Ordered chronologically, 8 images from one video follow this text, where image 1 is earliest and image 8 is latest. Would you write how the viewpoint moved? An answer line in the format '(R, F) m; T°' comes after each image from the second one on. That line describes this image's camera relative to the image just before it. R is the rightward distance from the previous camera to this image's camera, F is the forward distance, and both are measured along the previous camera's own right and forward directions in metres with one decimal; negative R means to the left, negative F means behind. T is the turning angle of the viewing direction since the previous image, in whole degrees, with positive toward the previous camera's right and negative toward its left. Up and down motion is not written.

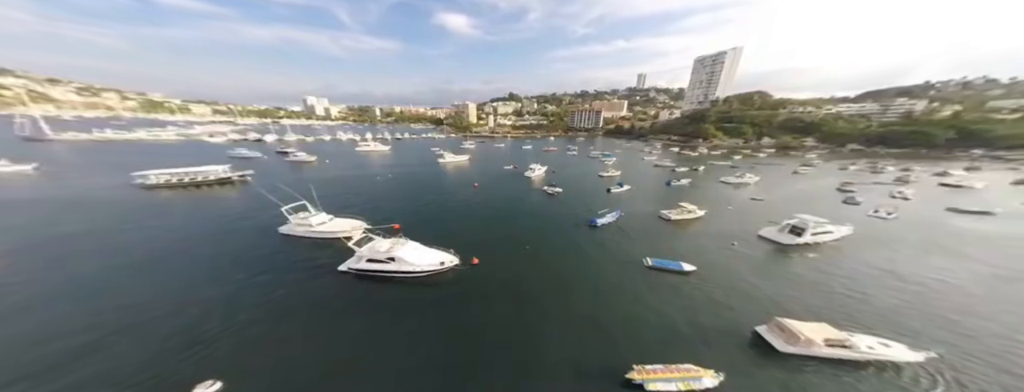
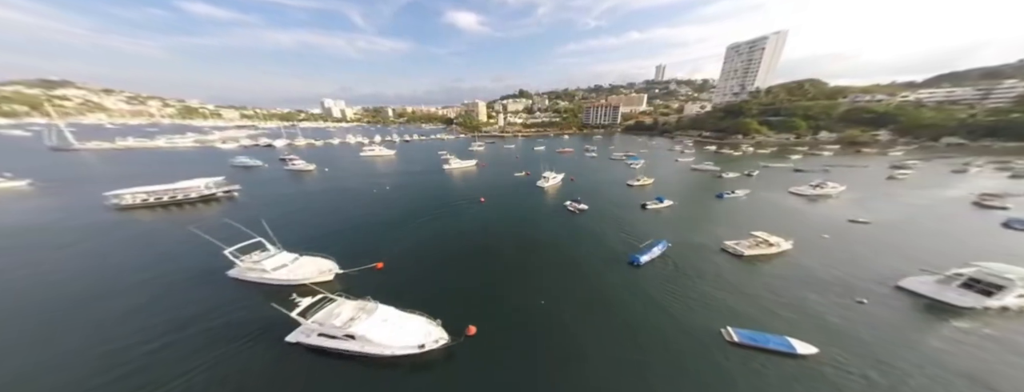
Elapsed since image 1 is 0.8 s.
(+0.1, +5.6) m; -3°
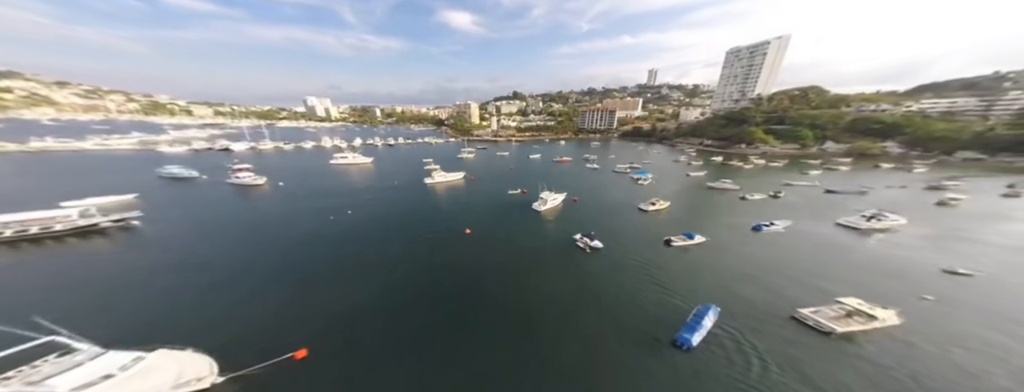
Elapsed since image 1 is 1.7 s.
(-0.1, +6.2) m; +2°
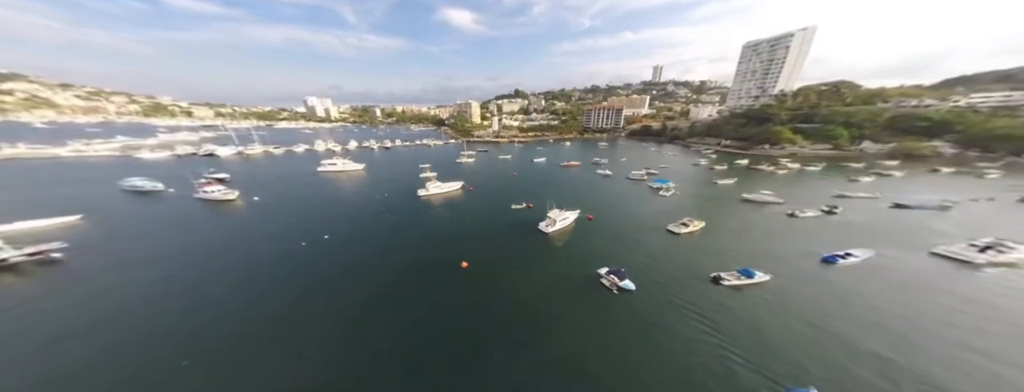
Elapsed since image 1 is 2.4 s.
(-0.4, +4.8) m; -1°
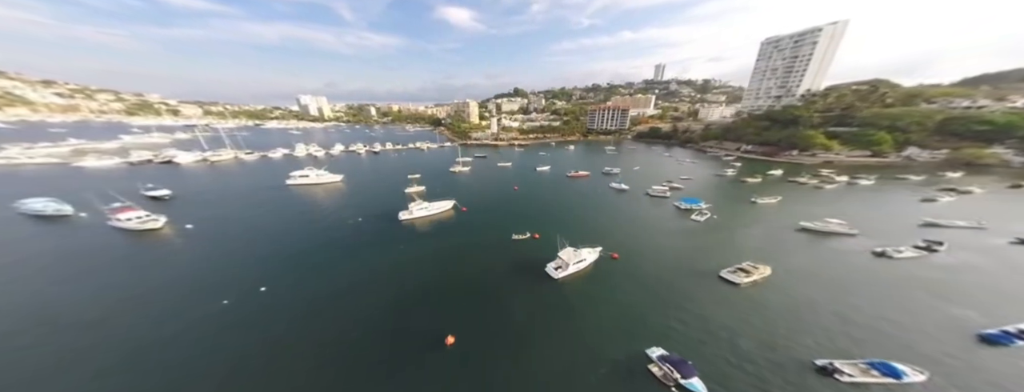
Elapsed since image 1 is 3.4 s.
(-0.5, +6.8) m; 0°
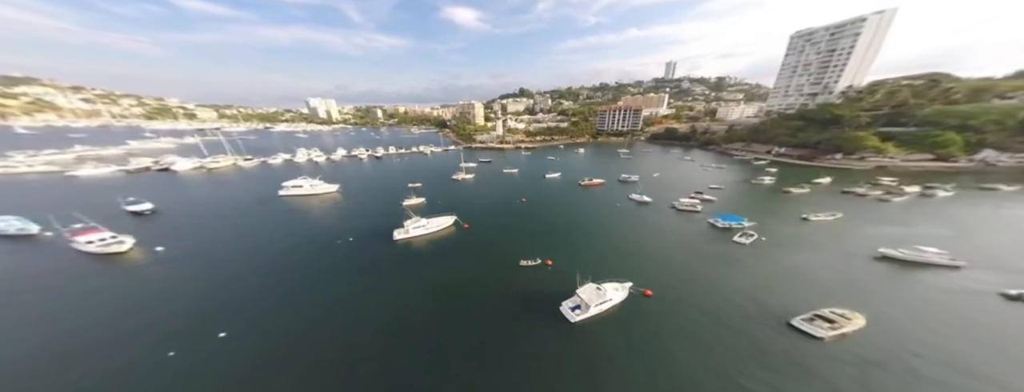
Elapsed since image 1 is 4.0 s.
(-0.2, +4.2) m; -2°
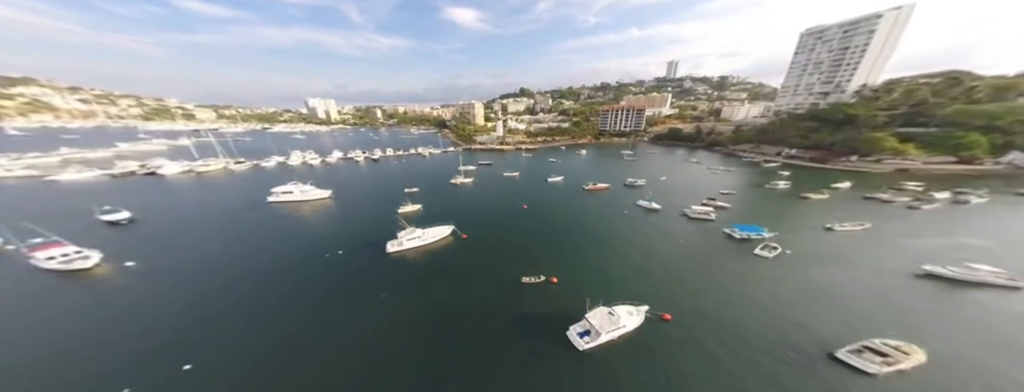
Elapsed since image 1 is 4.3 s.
(-0.1, +2.1) m; 0°
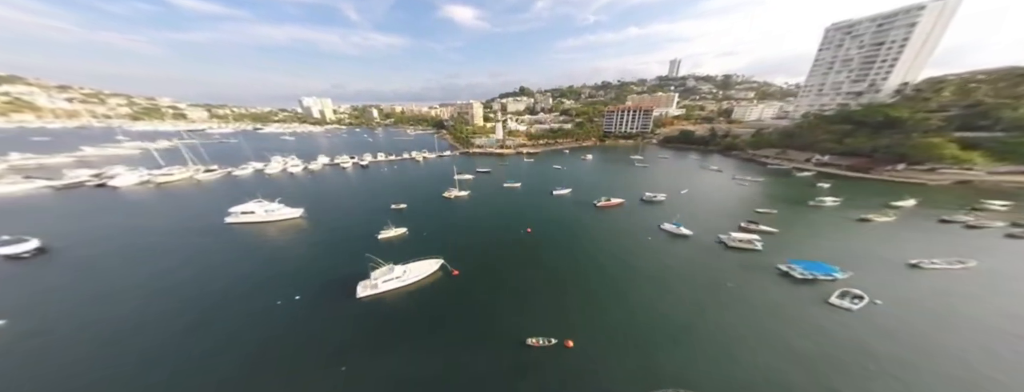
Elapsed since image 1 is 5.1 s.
(-0.3, +6.0) m; 0°
